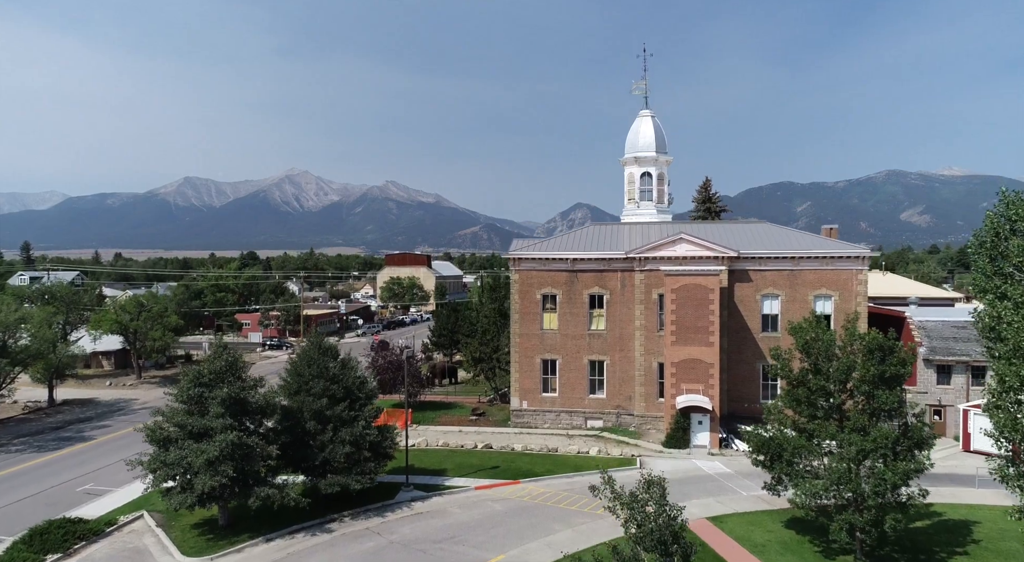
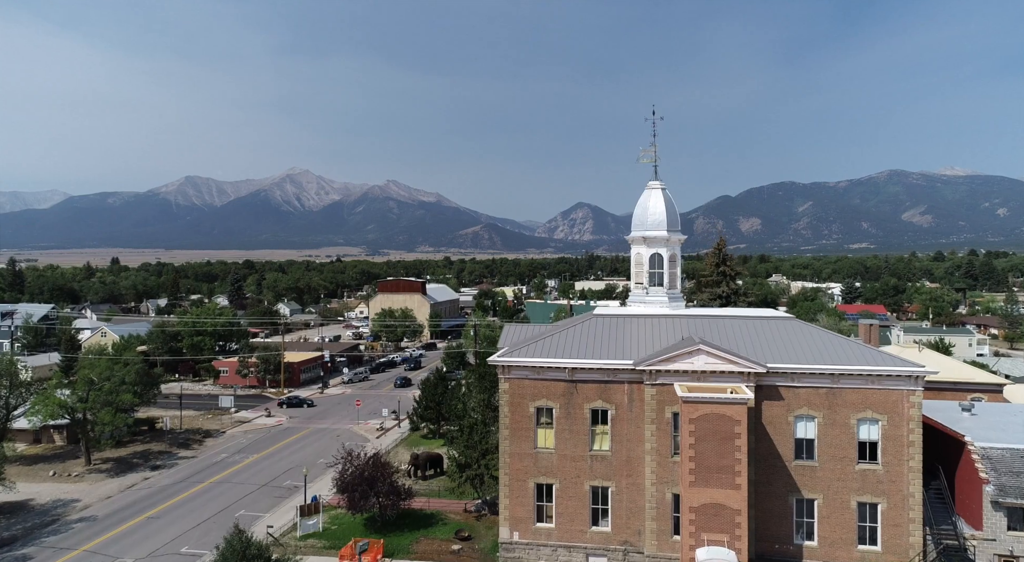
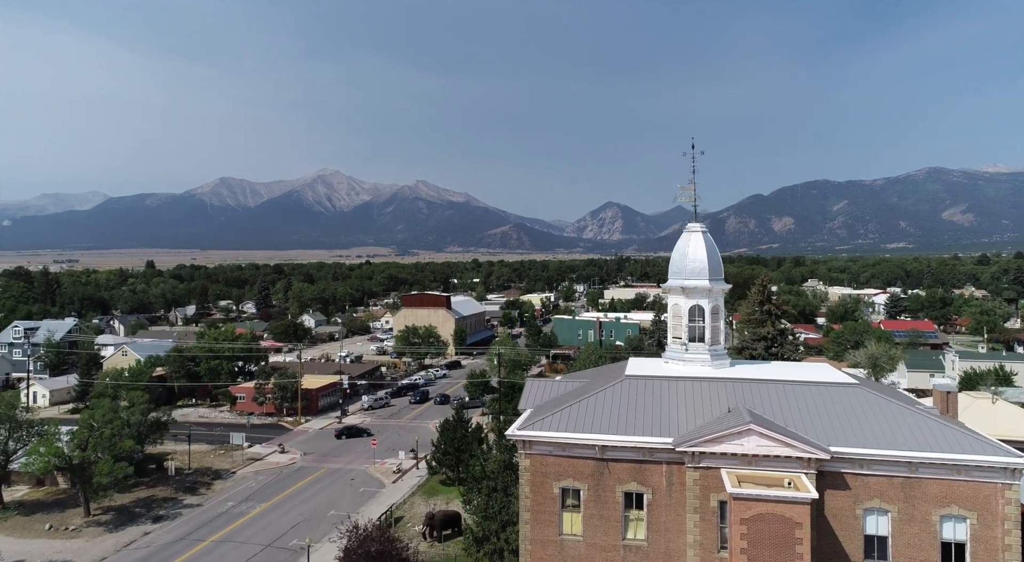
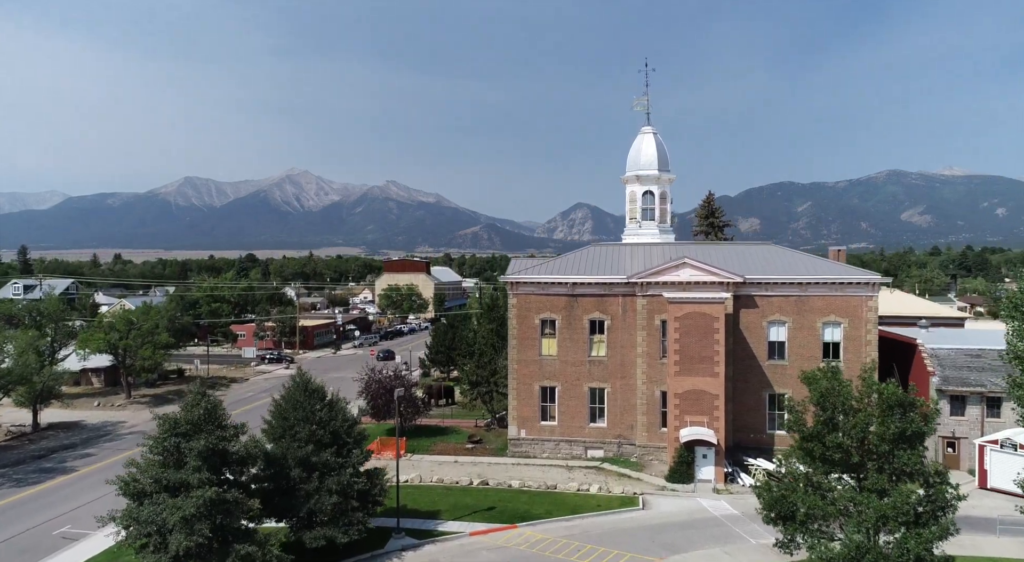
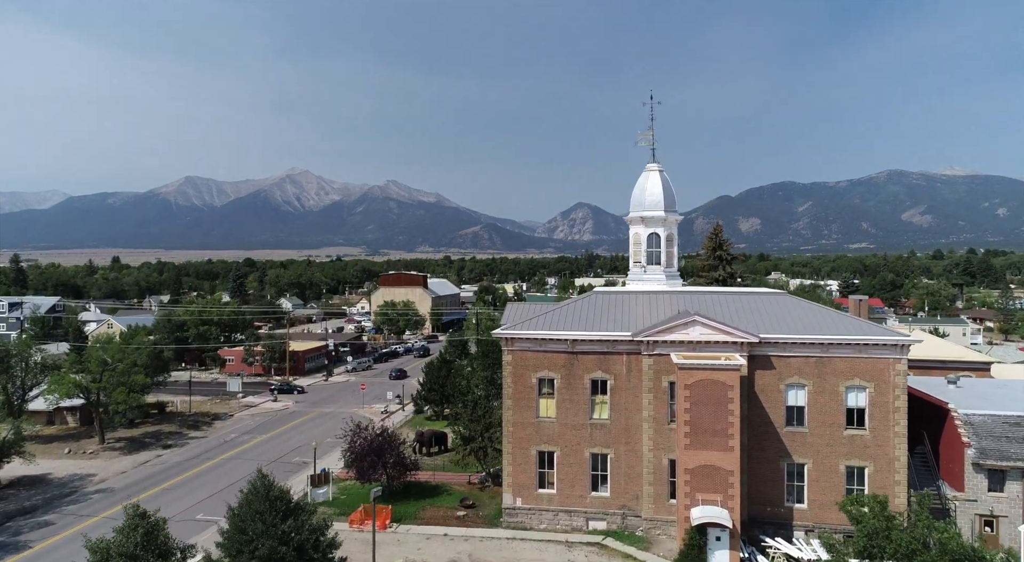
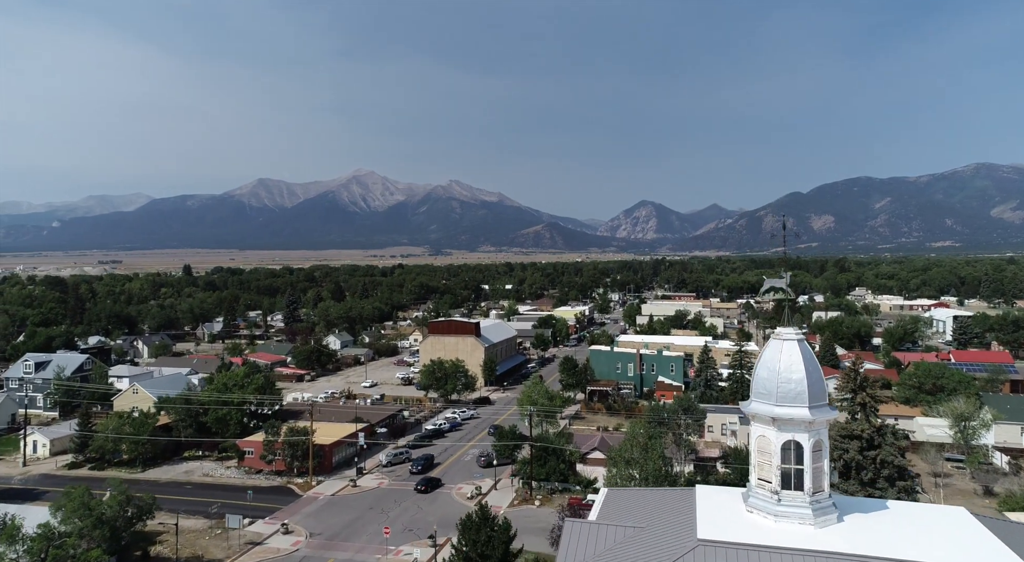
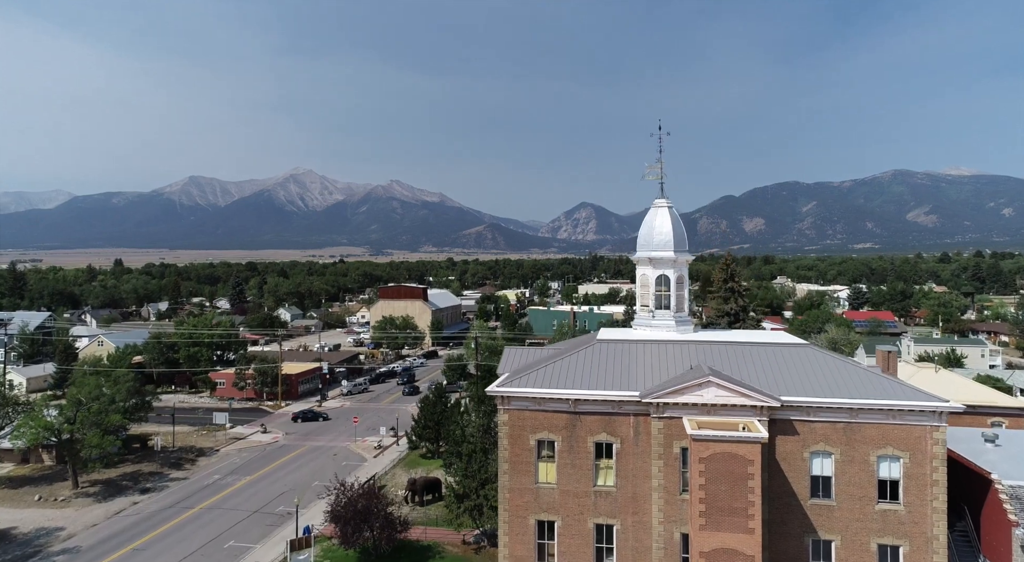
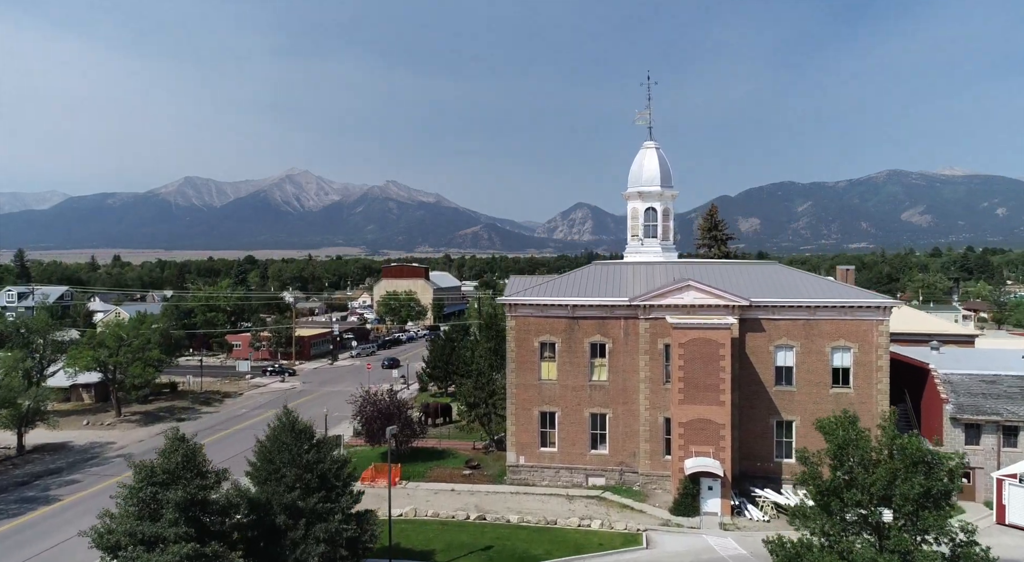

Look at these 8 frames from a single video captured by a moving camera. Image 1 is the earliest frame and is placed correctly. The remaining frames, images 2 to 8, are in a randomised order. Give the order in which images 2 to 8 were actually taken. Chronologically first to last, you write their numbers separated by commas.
4, 8, 5, 2, 7, 3, 6
